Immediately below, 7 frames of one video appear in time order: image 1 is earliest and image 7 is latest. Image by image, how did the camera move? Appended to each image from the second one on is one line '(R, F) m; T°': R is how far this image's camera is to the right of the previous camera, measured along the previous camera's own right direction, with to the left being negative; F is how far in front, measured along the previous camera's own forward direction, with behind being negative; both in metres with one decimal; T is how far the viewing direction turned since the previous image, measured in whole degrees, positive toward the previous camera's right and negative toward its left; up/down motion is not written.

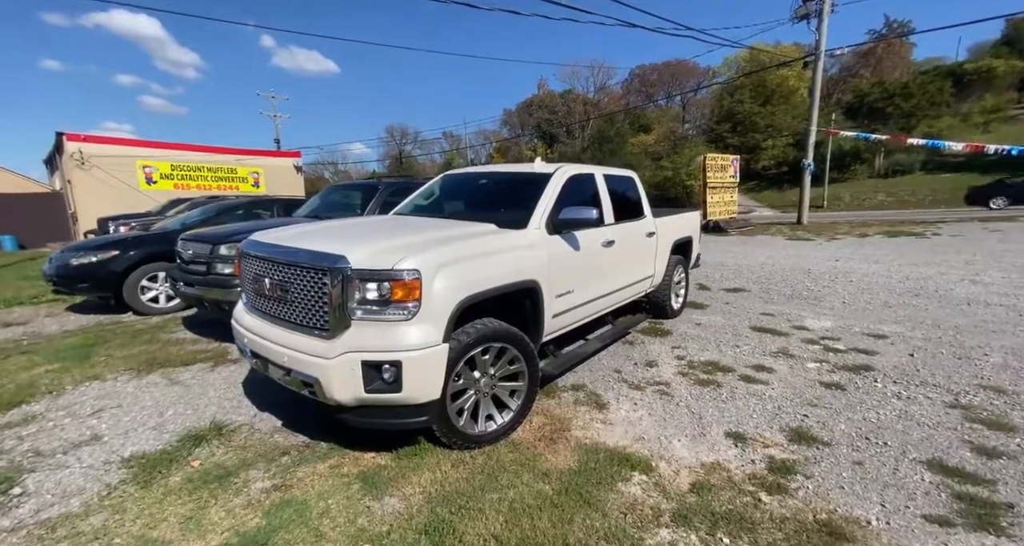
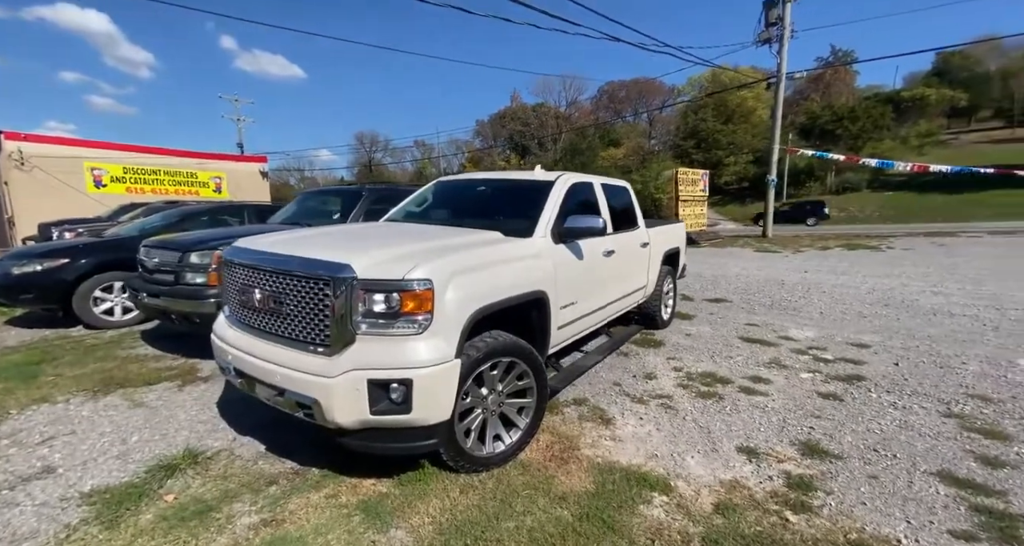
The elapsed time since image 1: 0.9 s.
(-0.3, +0.2) m; +4°
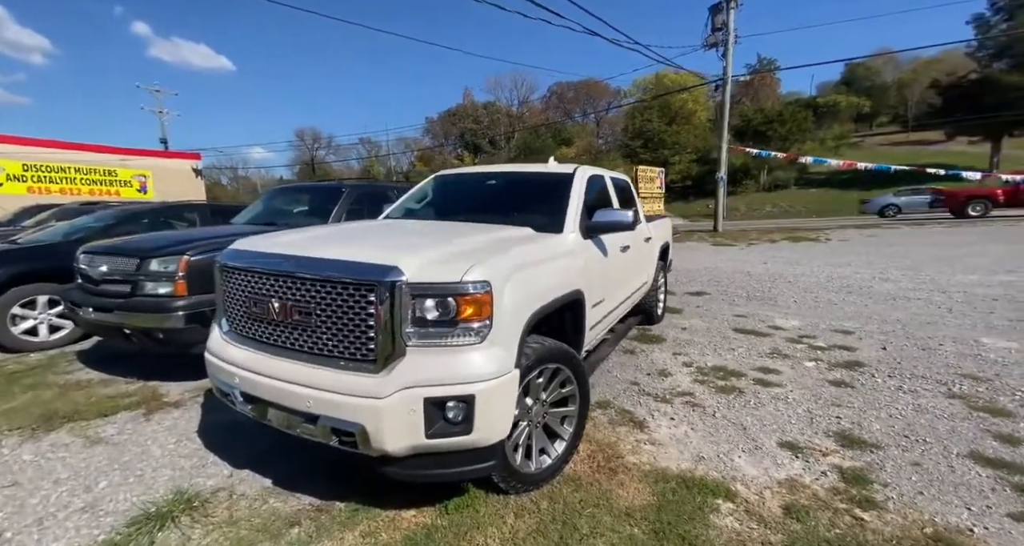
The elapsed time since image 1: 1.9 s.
(-0.5, +0.3) m; +7°
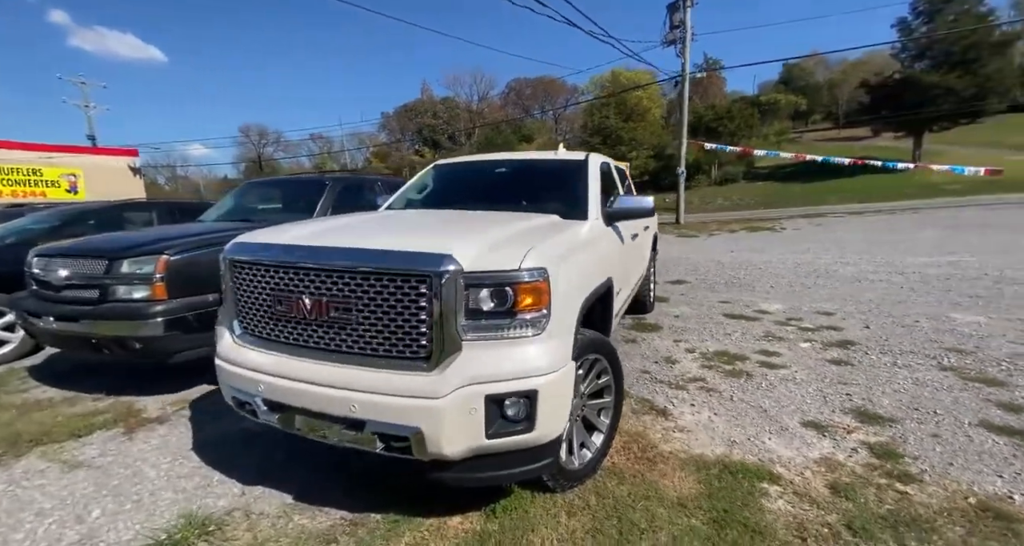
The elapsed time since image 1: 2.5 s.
(-0.4, +0.1) m; +5°
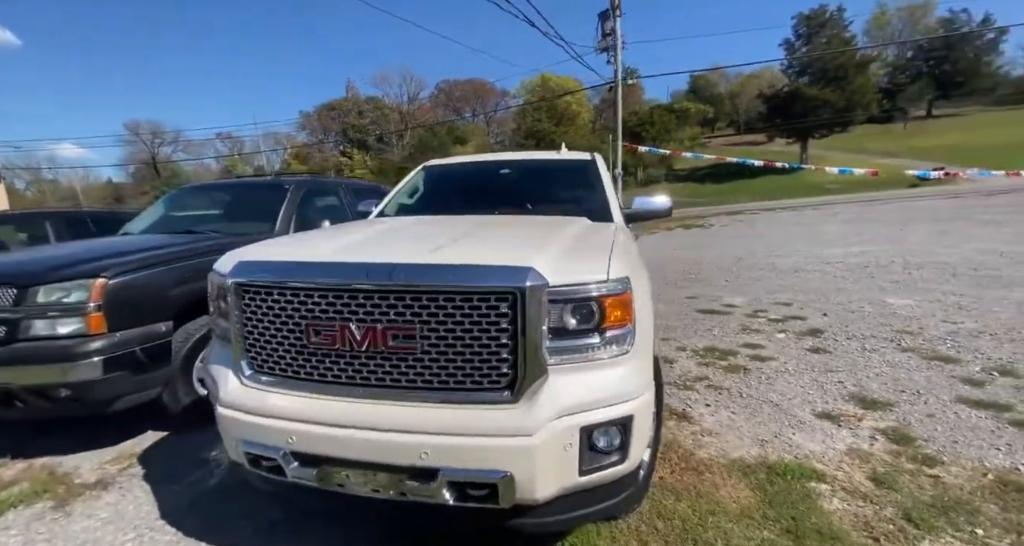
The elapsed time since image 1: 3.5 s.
(-0.5, +0.3) m; +9°
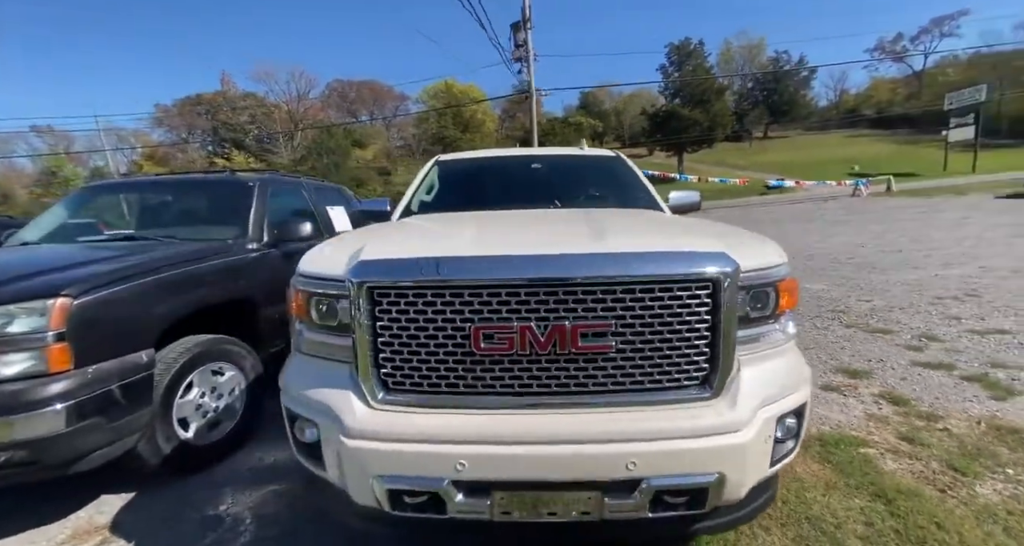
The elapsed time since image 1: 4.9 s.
(-0.9, +0.3) m; +14°
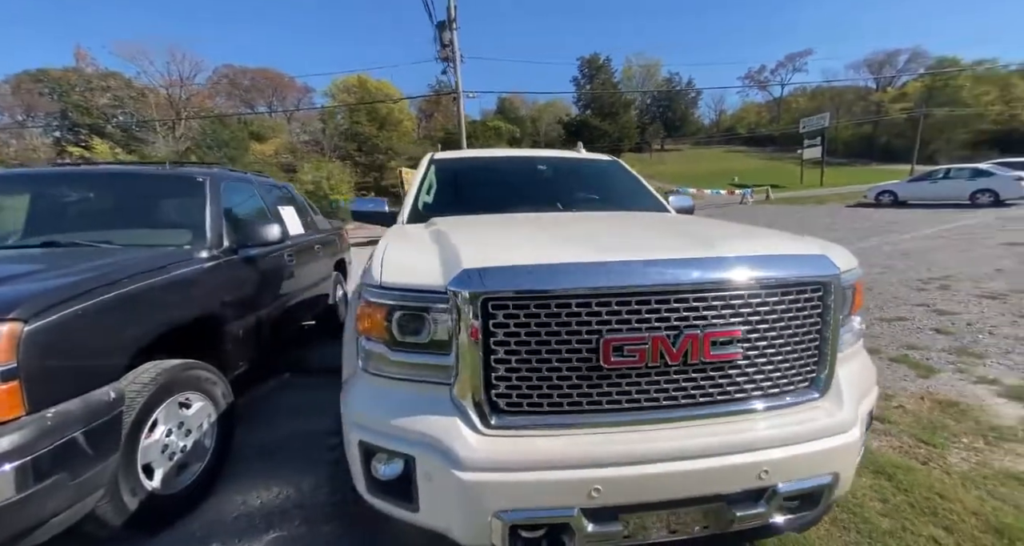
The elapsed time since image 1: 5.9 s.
(-0.6, +0.2) m; +11°
